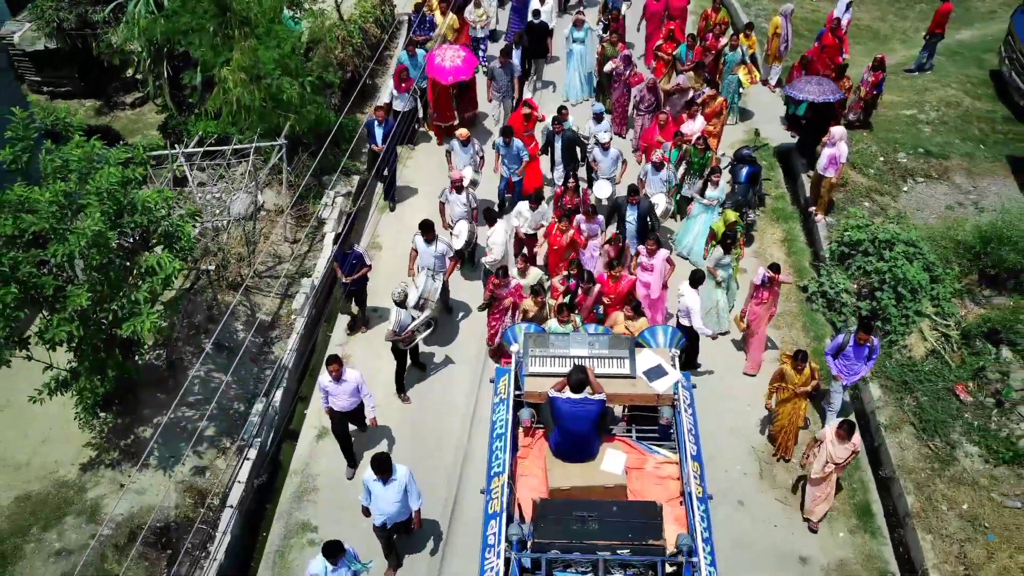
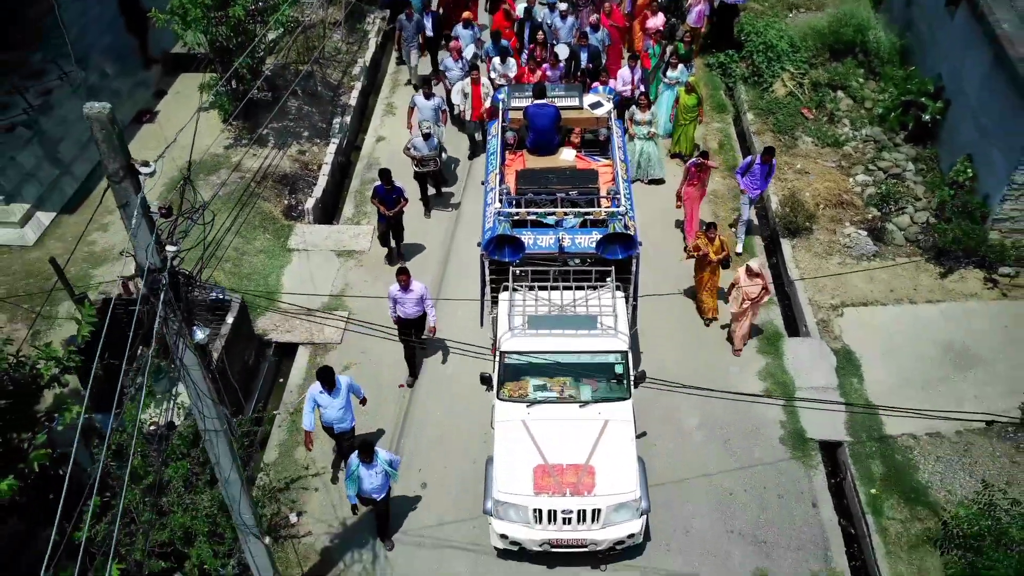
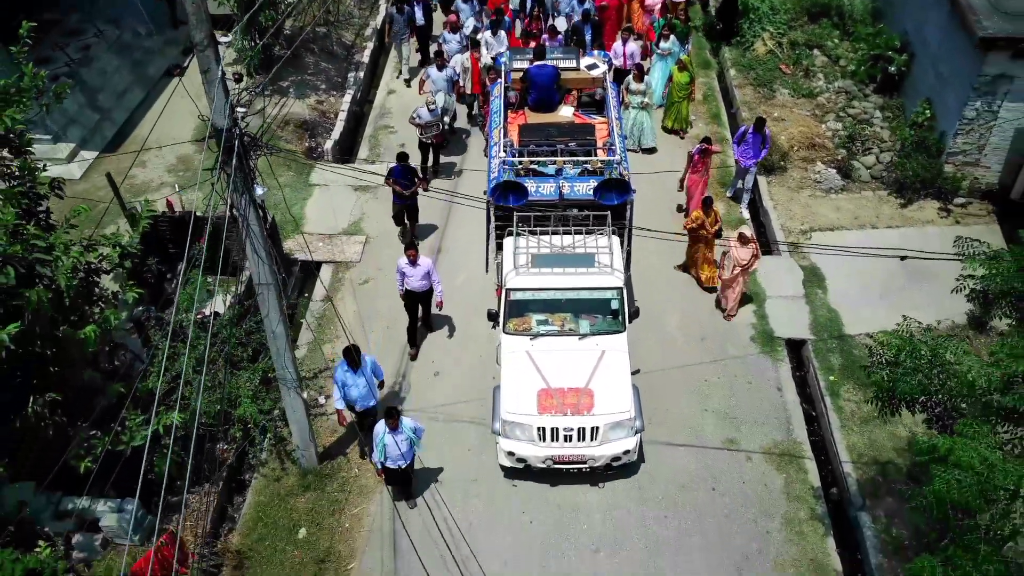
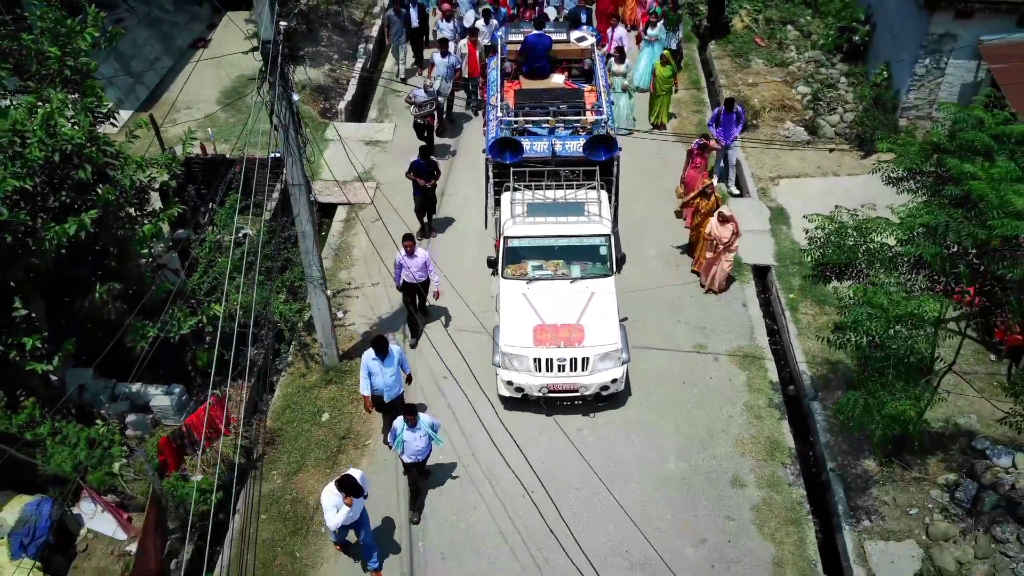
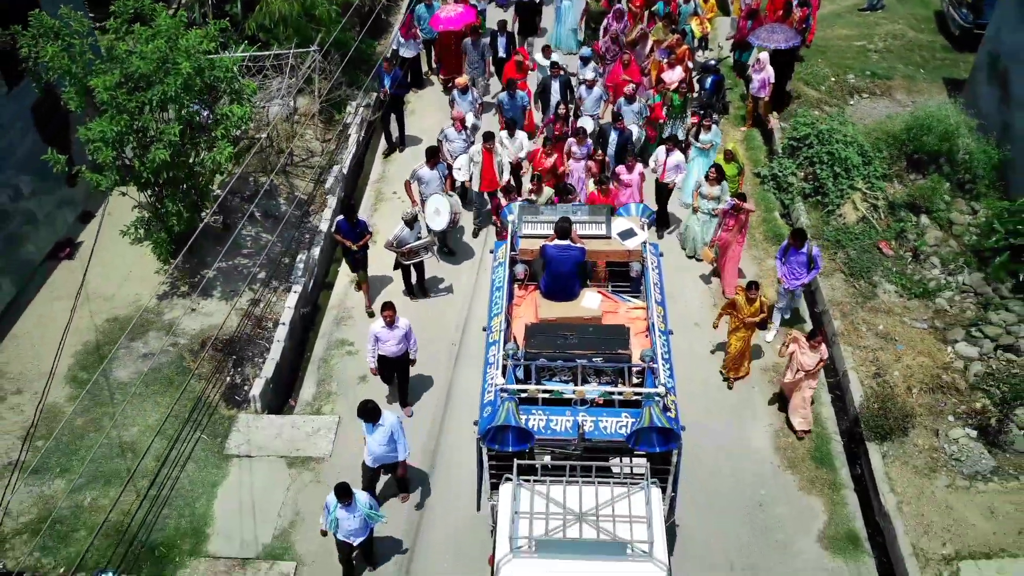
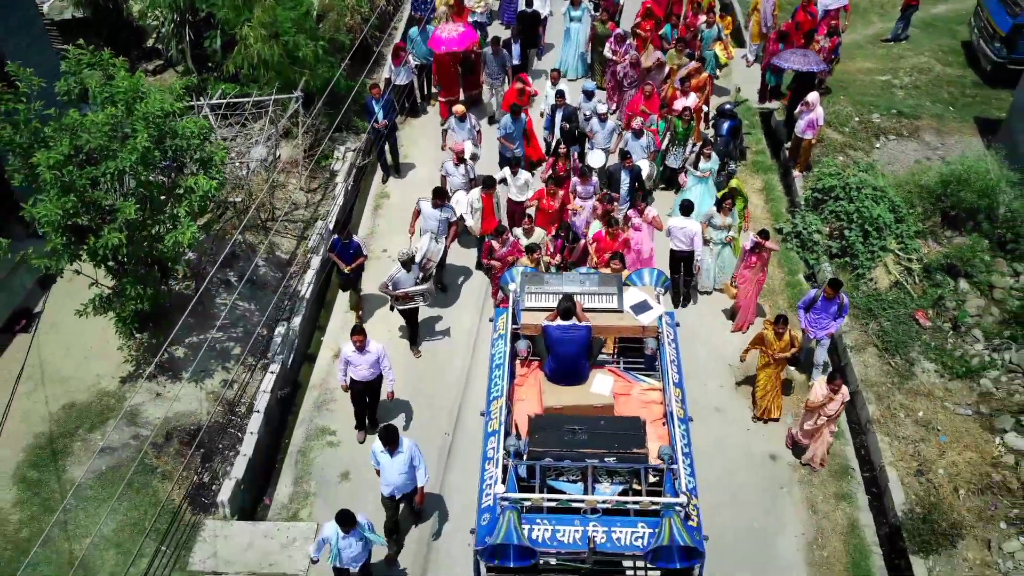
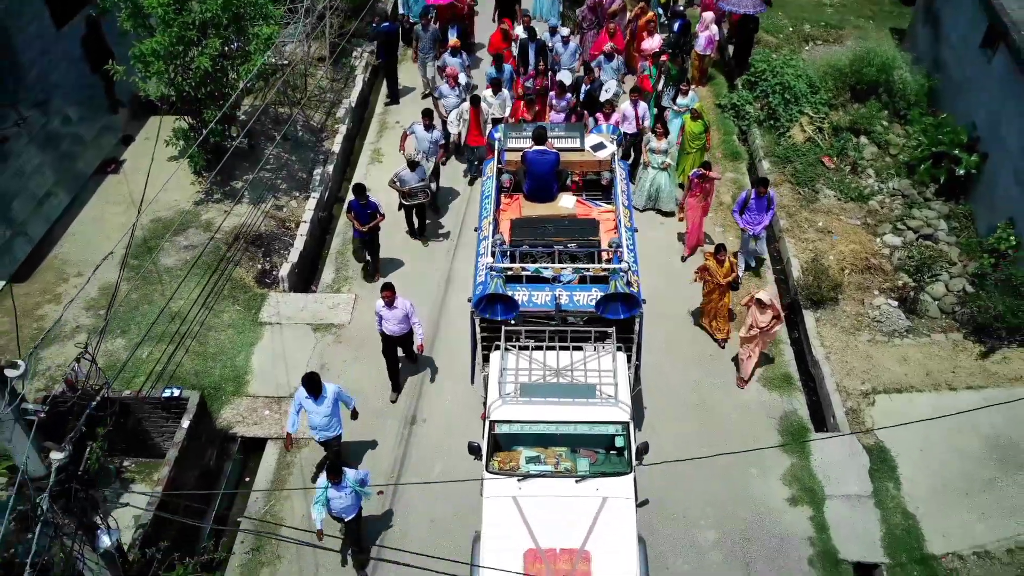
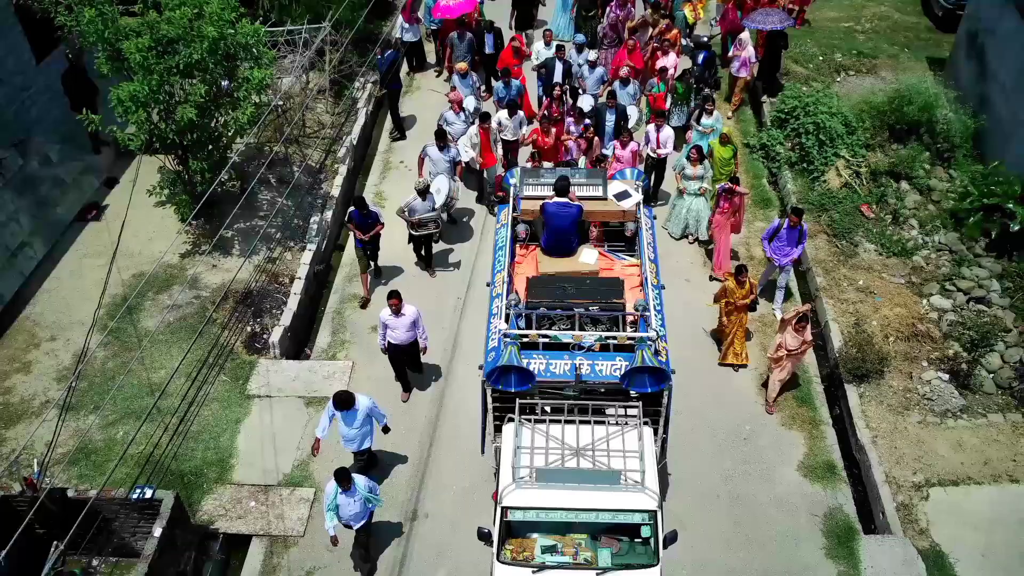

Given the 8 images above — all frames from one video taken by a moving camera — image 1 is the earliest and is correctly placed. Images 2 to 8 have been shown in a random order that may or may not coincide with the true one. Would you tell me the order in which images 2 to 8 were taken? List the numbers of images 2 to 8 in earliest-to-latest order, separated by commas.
6, 5, 8, 7, 2, 3, 4
